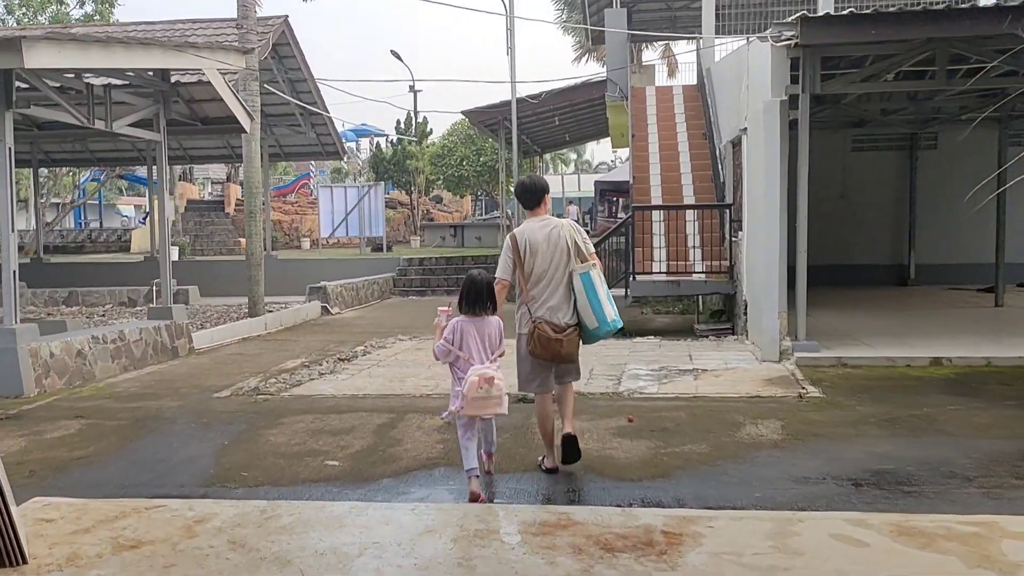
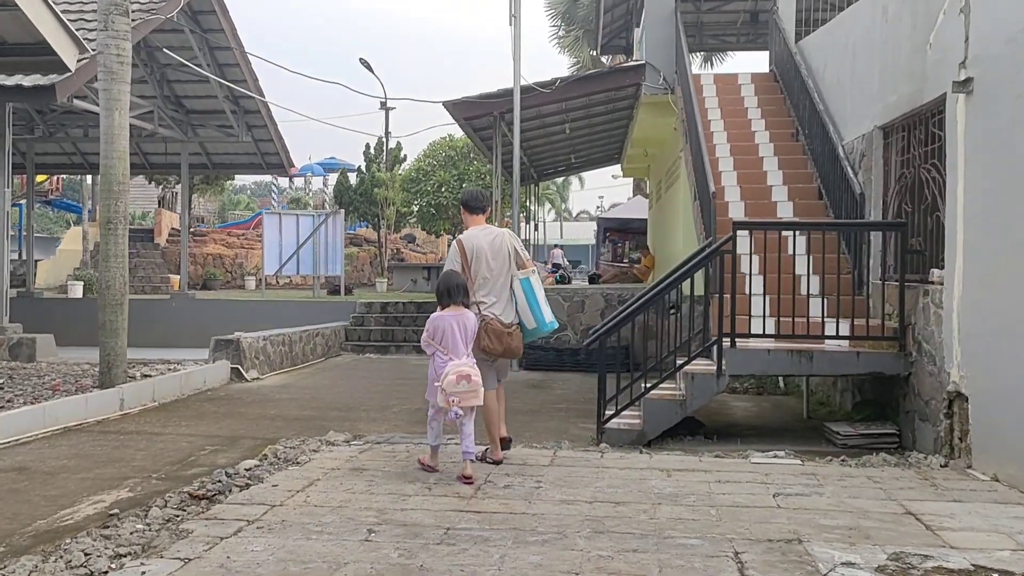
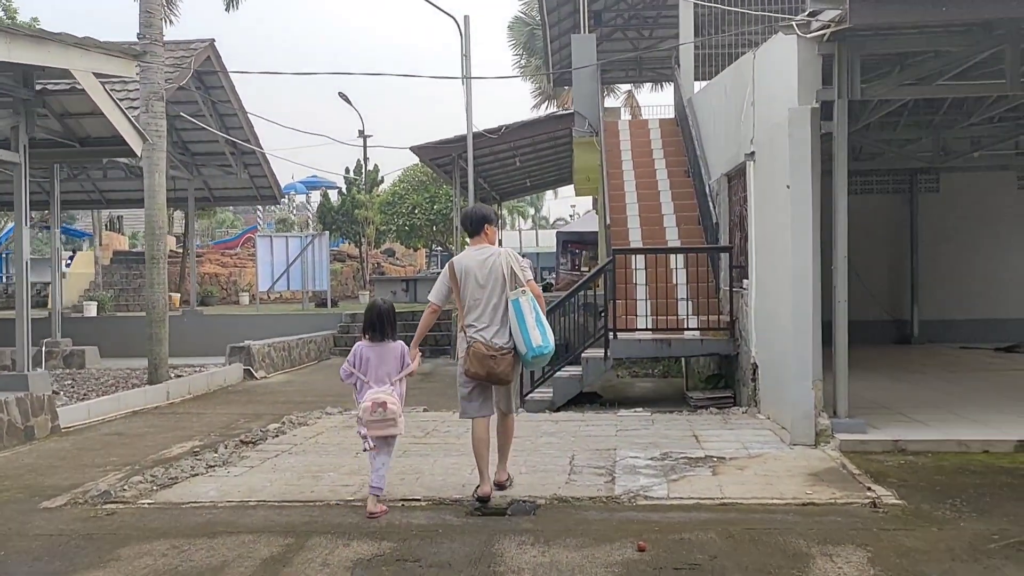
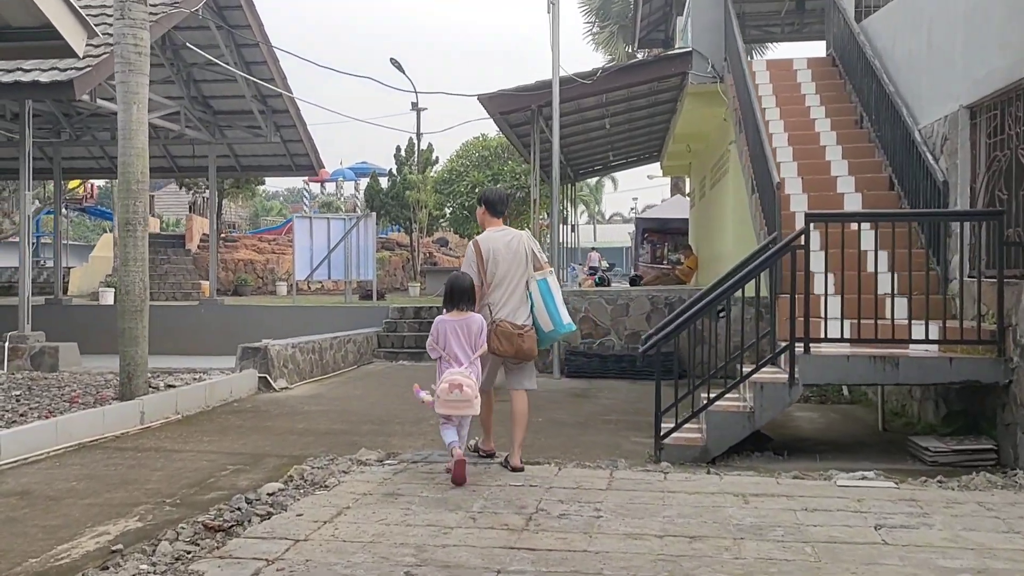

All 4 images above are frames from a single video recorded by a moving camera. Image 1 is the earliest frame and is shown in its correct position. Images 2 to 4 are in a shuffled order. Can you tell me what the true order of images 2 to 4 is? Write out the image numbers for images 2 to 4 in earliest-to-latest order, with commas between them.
3, 2, 4
